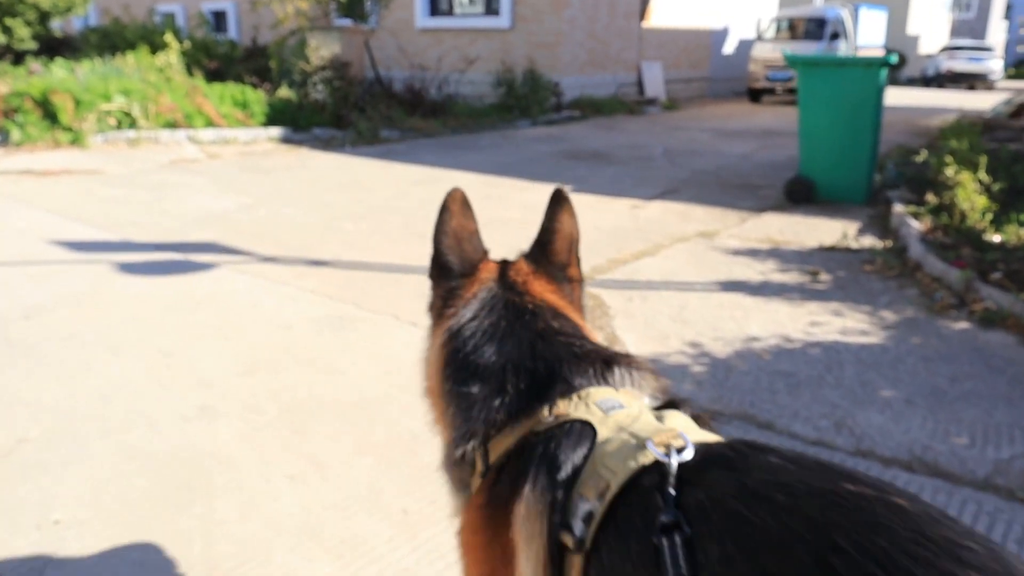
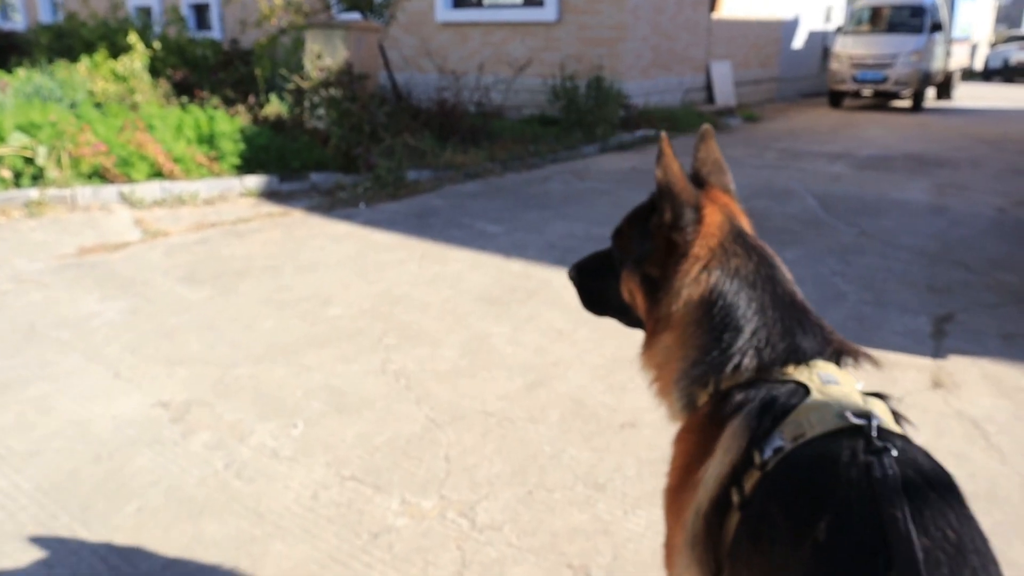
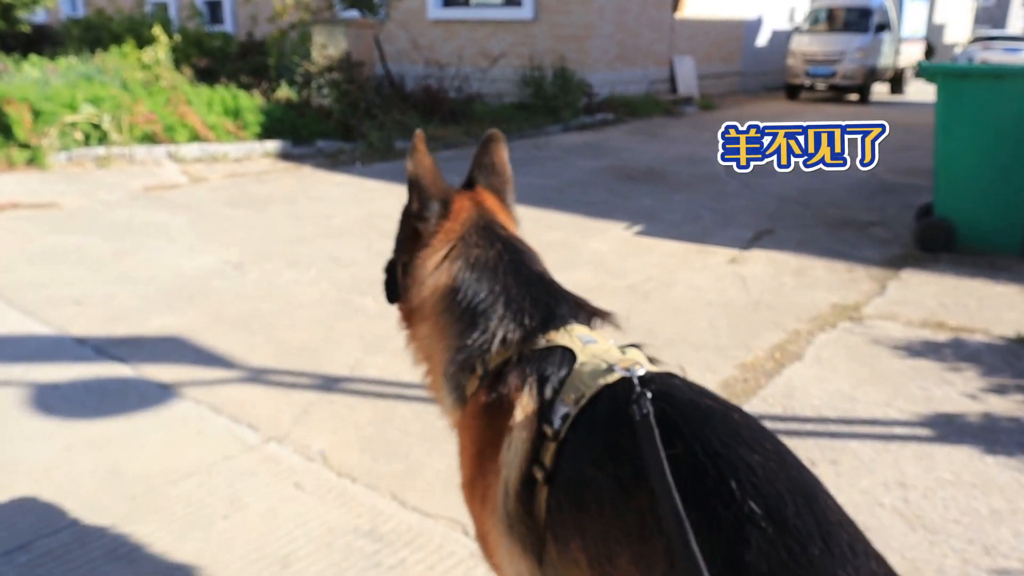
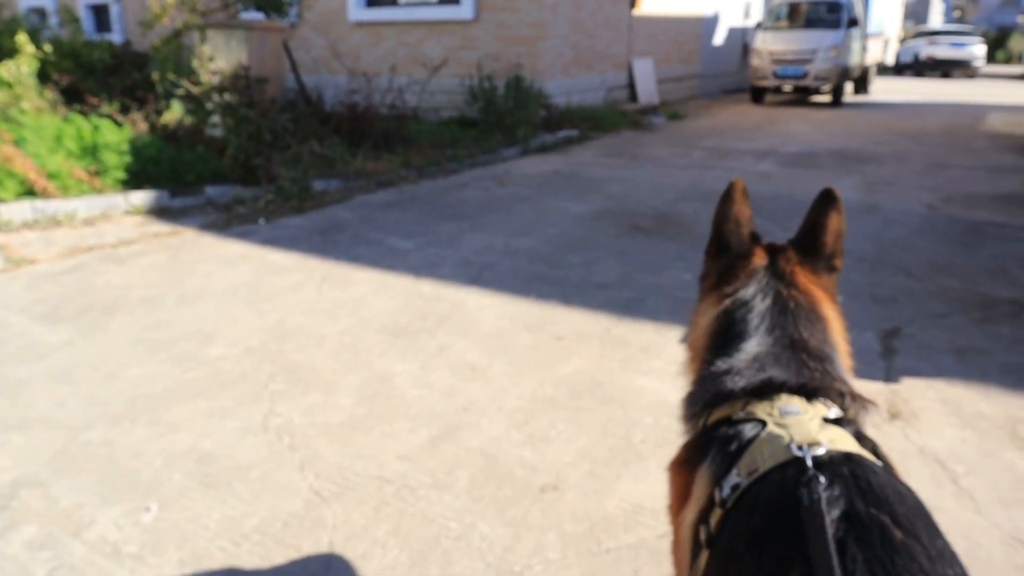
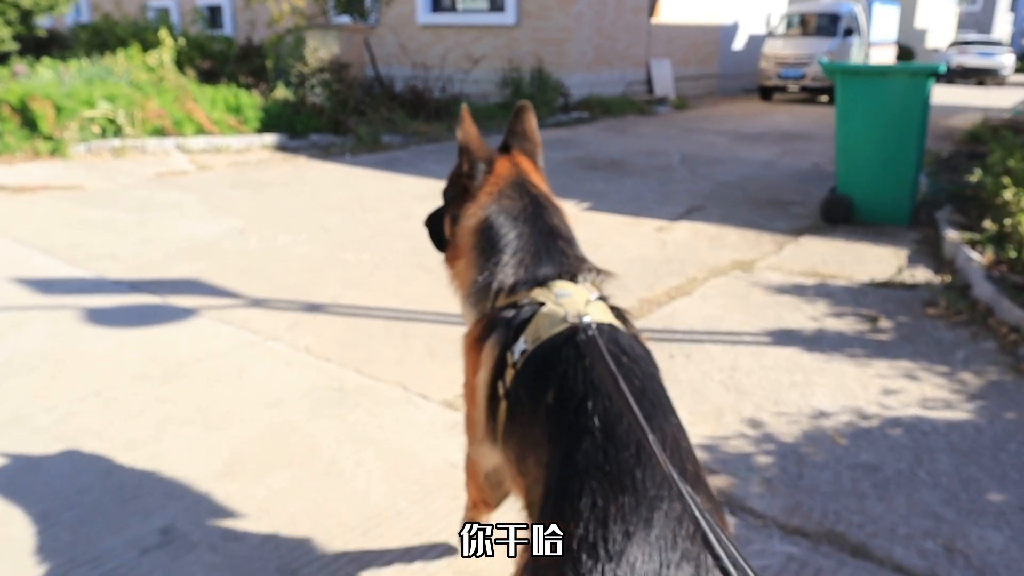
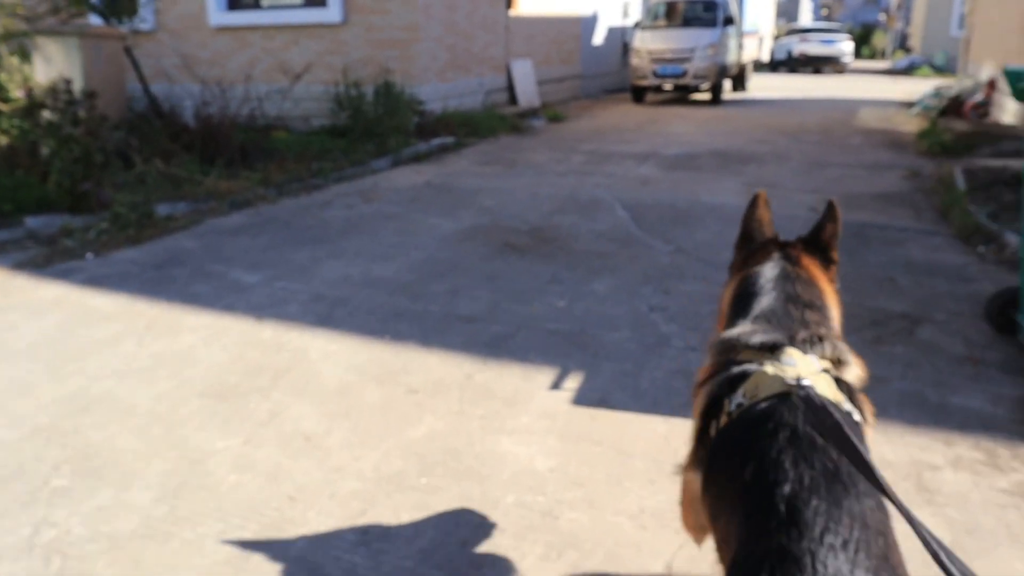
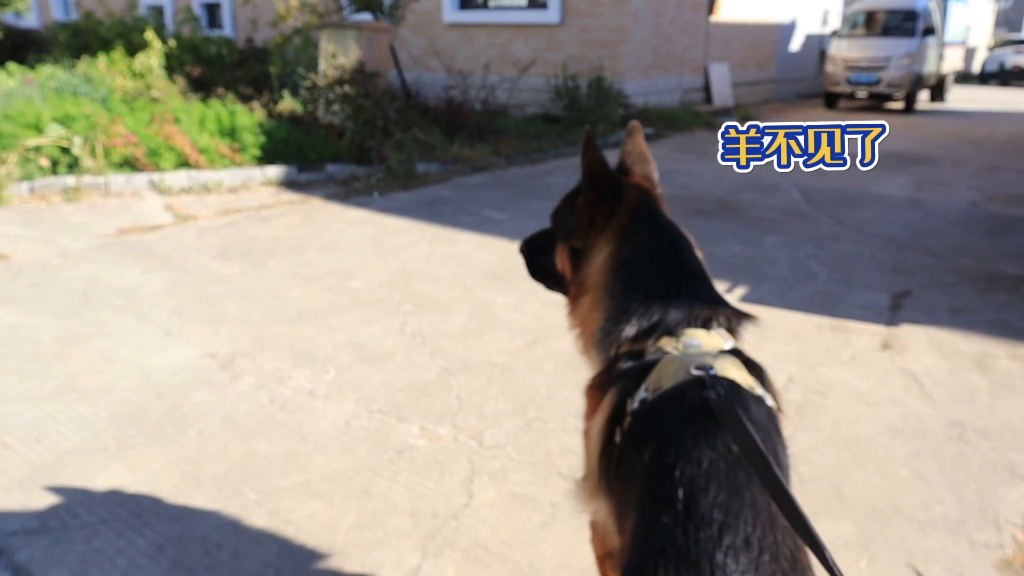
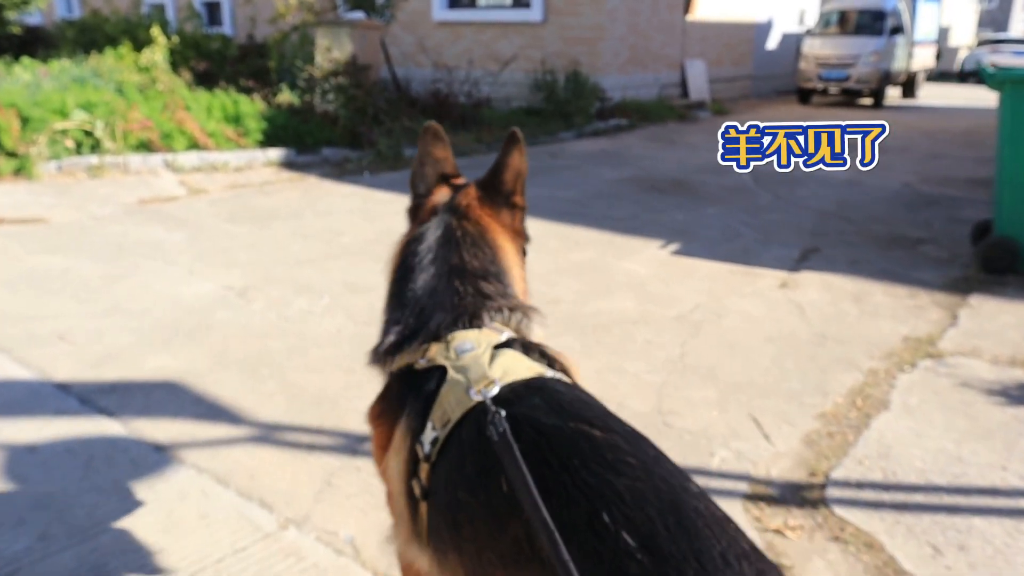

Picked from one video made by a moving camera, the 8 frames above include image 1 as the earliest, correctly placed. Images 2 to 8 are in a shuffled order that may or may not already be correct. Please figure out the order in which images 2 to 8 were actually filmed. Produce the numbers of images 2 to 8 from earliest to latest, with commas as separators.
5, 3, 8, 7, 2, 4, 6
